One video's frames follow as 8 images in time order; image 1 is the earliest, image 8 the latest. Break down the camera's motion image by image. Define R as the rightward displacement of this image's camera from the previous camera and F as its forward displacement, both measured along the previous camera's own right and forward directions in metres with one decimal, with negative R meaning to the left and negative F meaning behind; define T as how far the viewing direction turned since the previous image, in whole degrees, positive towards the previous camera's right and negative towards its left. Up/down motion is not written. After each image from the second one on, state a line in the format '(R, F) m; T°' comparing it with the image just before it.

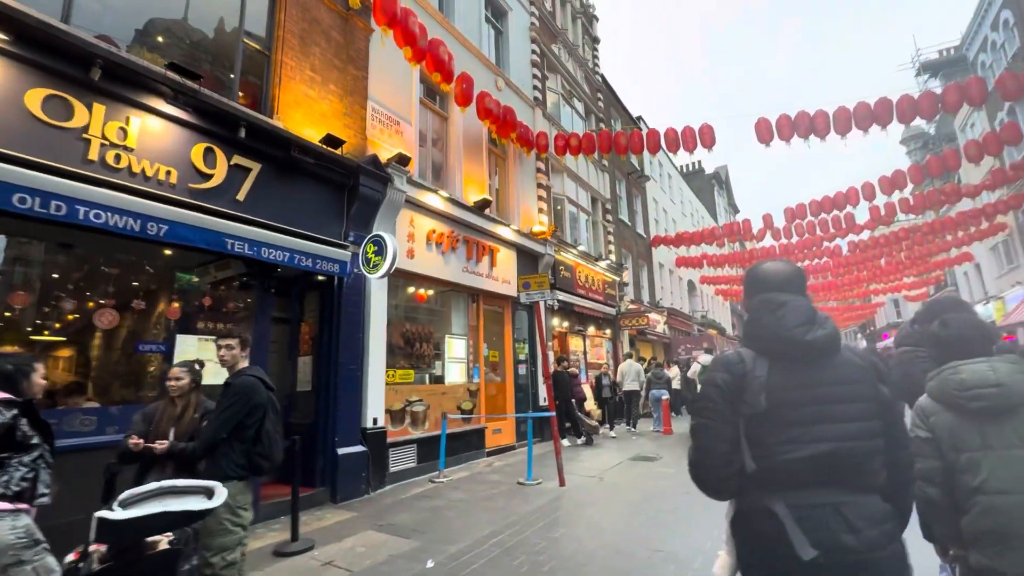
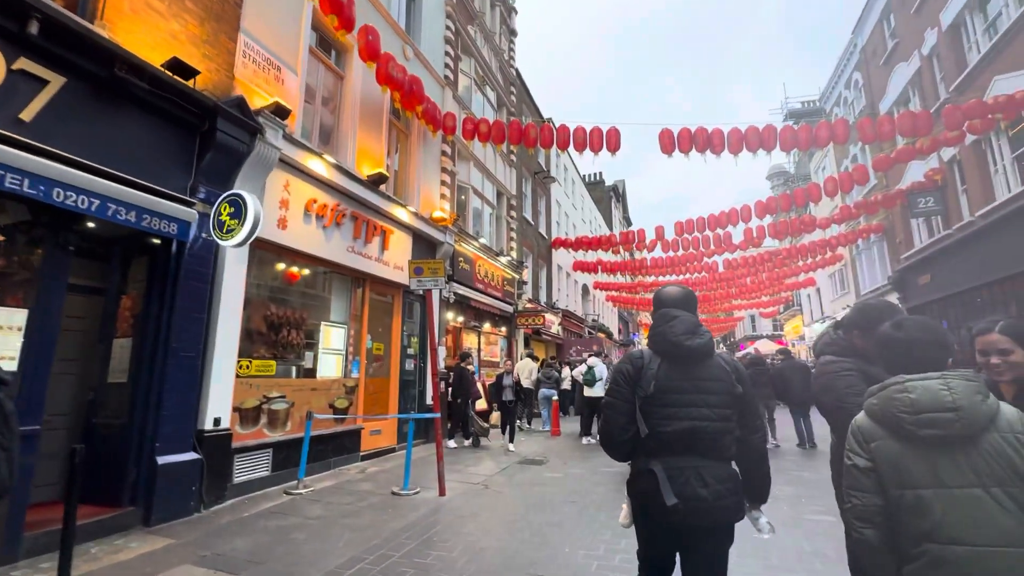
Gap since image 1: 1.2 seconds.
(+0.1, +0.6) m; +12°
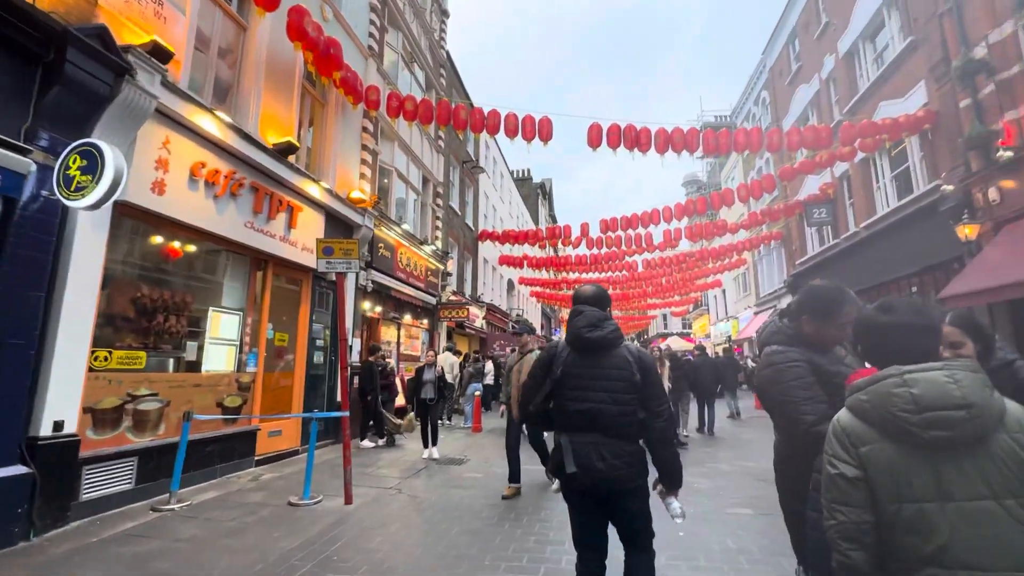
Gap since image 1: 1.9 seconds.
(0.0, +0.5) m; +9°
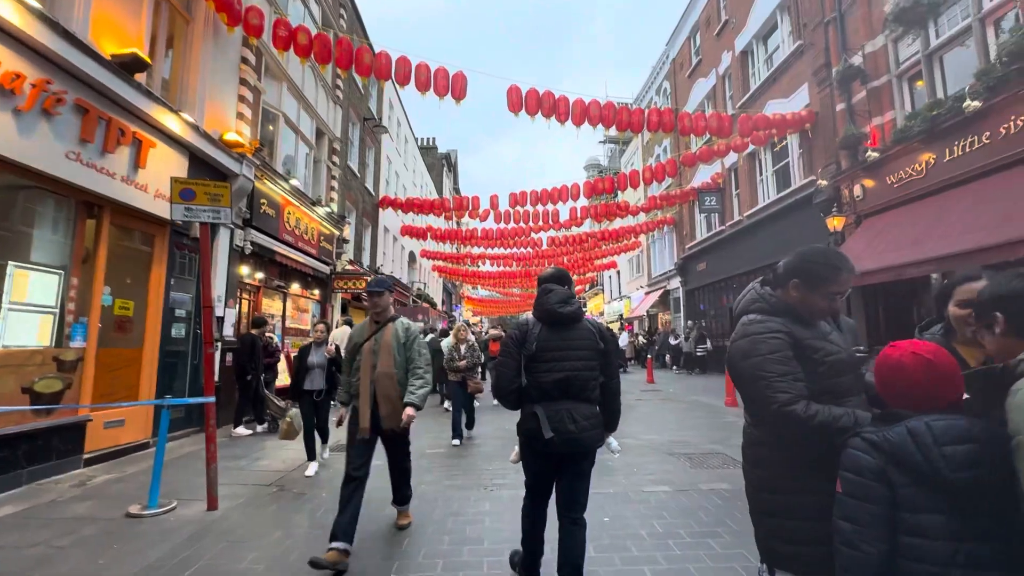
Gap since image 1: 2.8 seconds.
(-0.1, +0.6) m; +12°
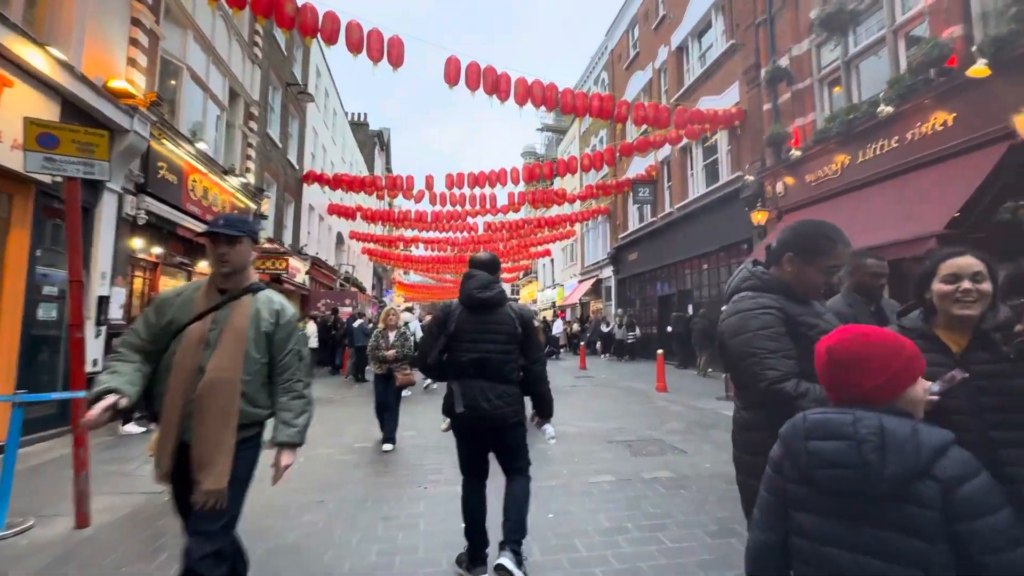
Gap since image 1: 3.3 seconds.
(-0.1, +0.4) m; +8°
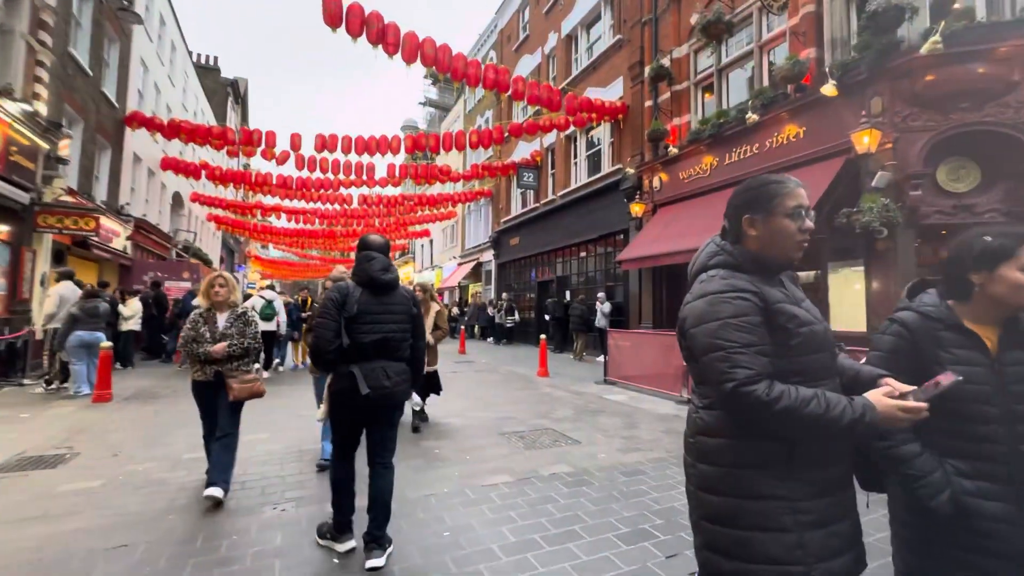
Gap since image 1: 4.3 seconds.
(-0.1, +0.7) m; +15°
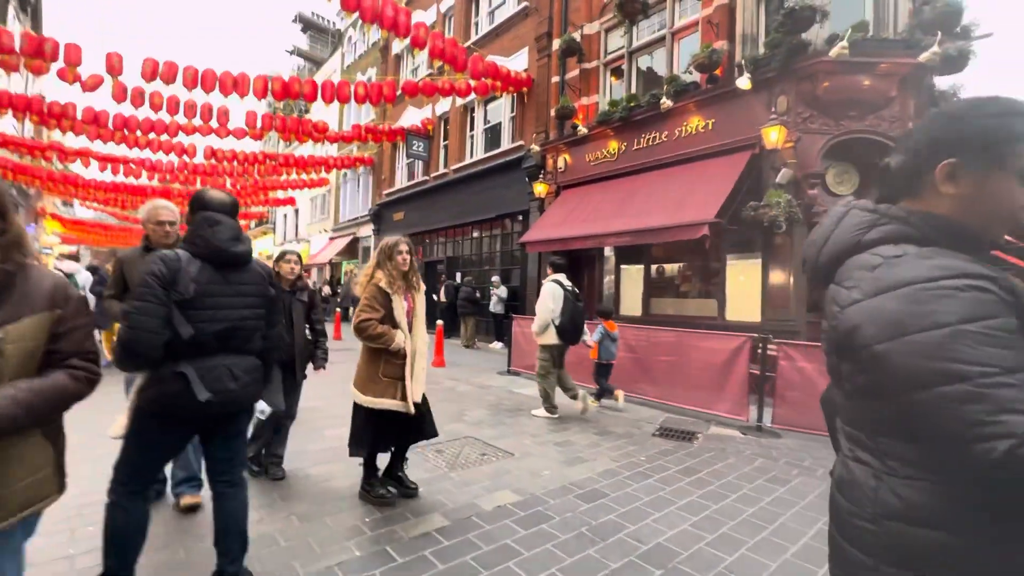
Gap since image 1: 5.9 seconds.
(-0.5, +1.1) m; +16°
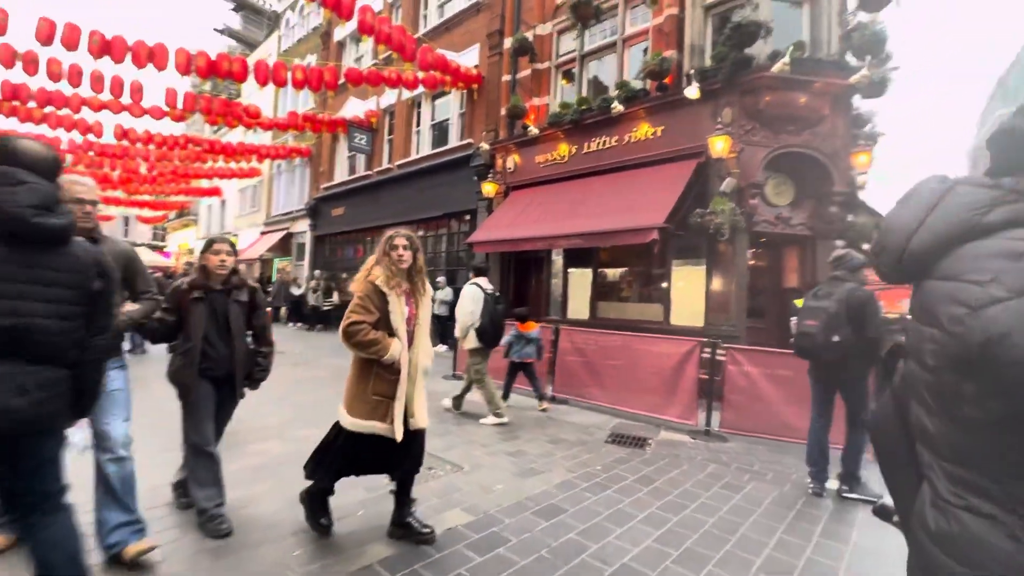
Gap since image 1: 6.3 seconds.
(-0.1, +0.3) m; +7°
